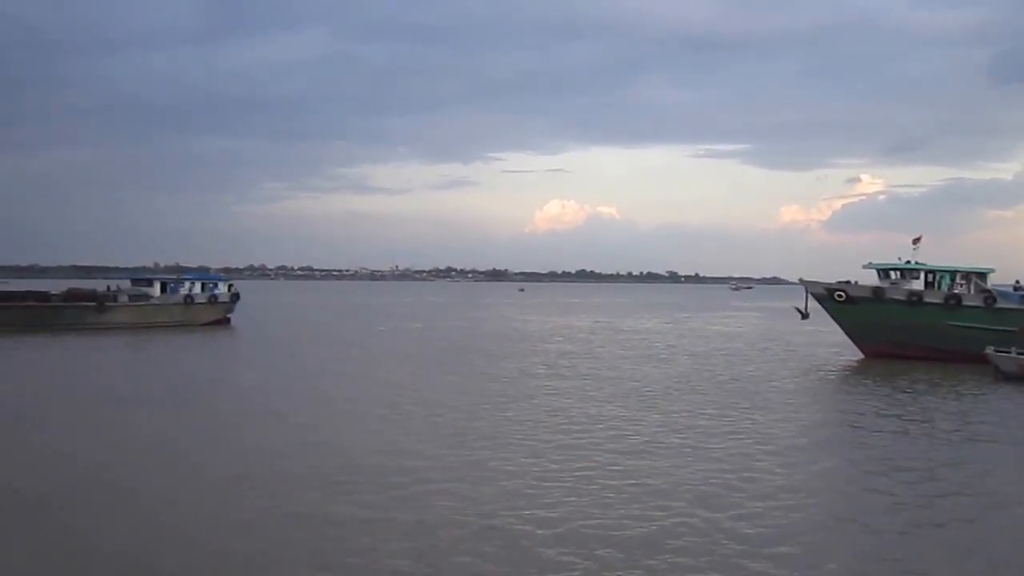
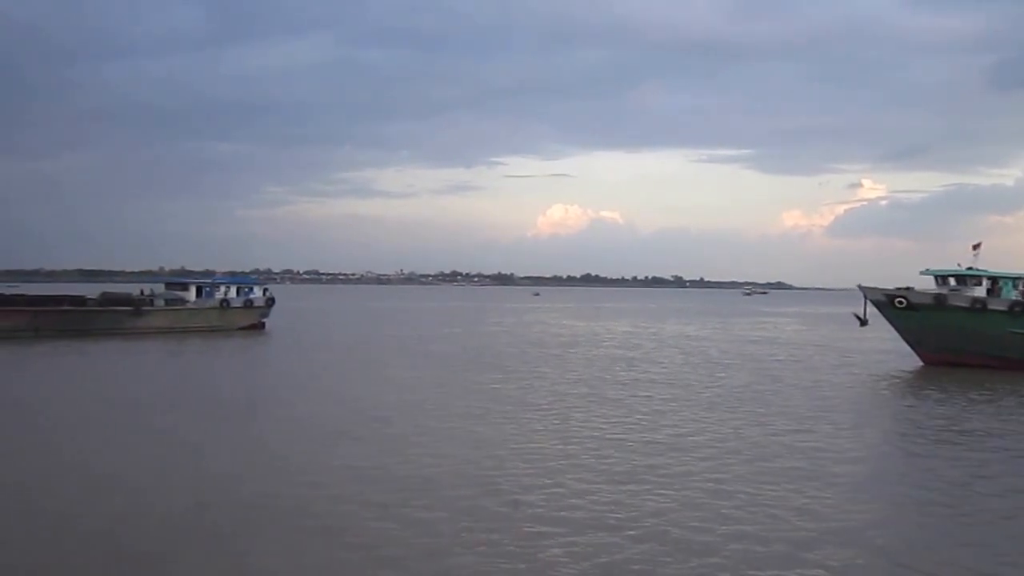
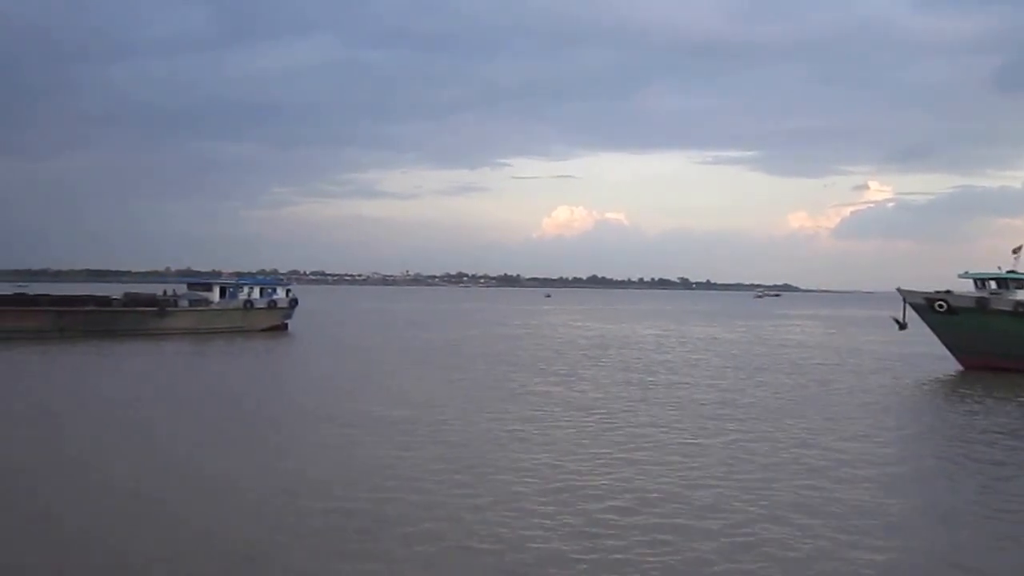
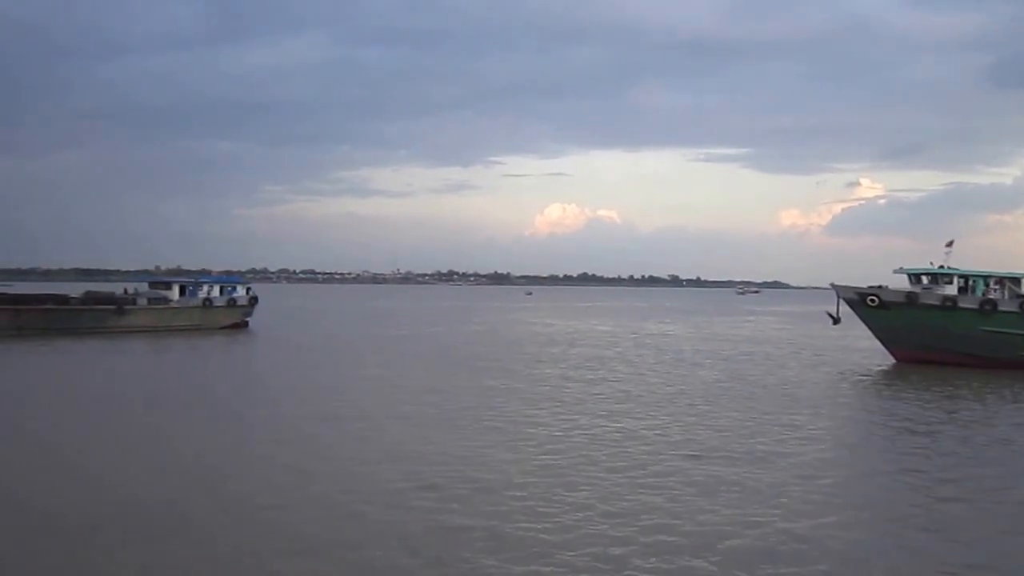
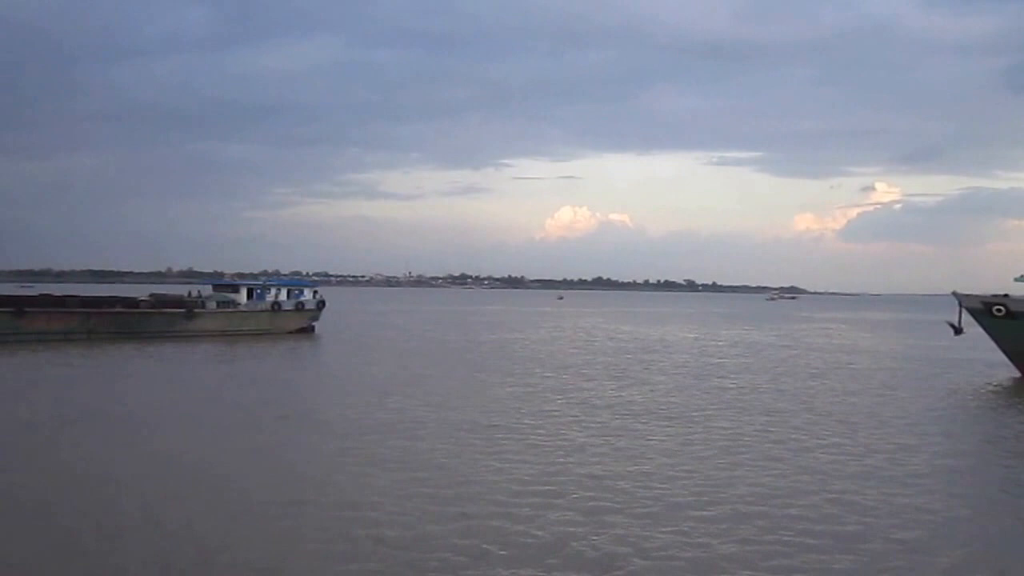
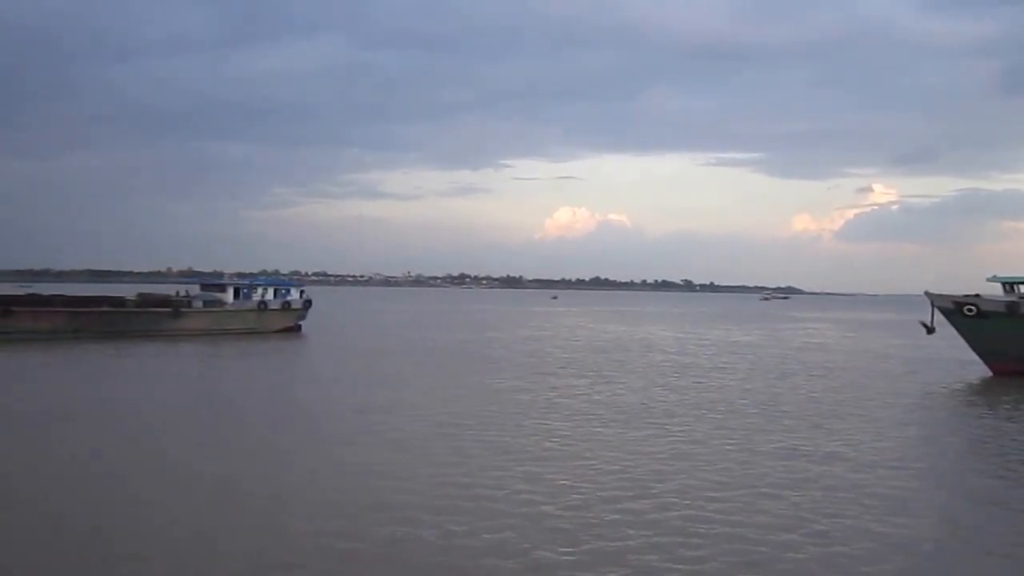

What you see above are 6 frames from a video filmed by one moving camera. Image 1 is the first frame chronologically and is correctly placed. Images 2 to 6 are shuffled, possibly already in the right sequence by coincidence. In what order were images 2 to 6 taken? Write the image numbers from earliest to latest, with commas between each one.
4, 2, 3, 6, 5
